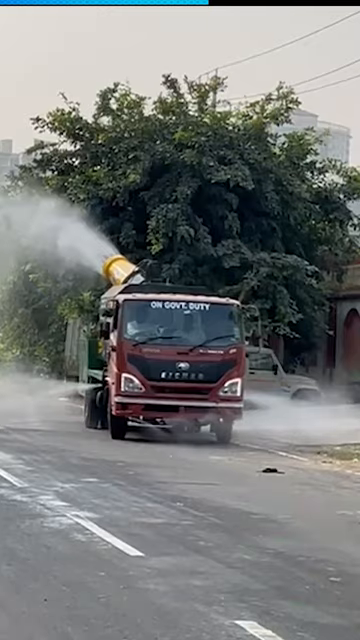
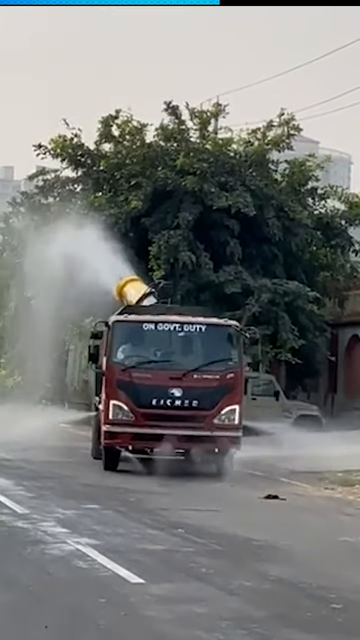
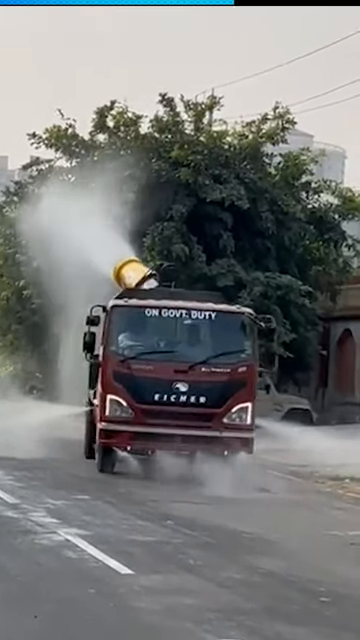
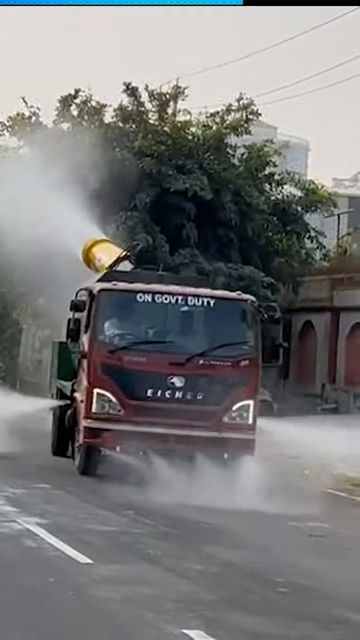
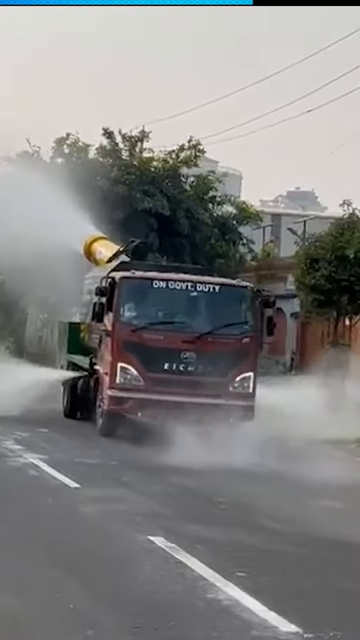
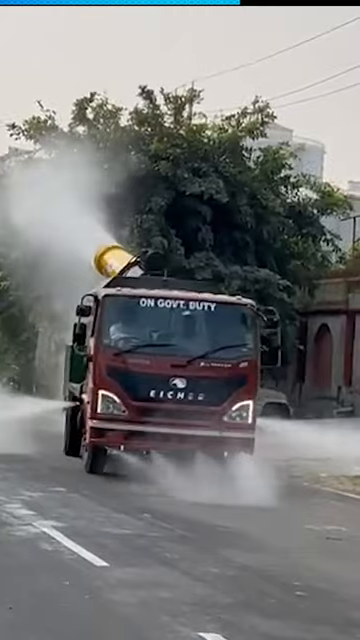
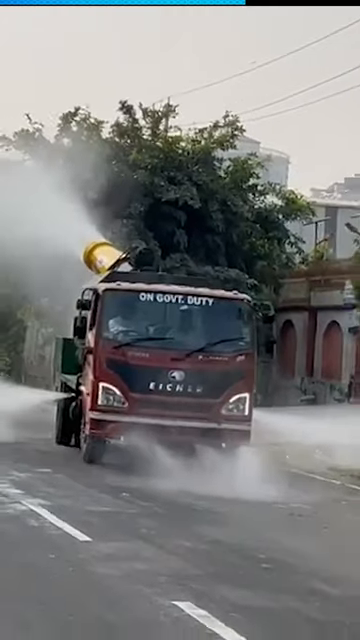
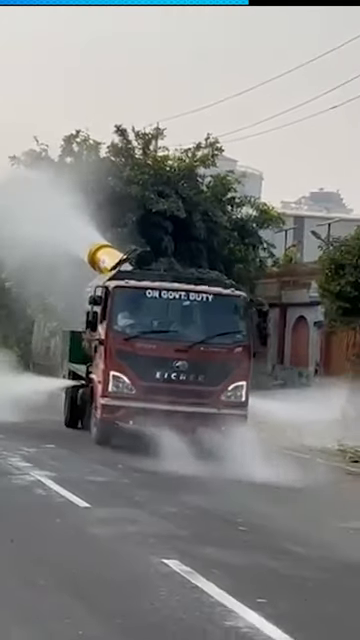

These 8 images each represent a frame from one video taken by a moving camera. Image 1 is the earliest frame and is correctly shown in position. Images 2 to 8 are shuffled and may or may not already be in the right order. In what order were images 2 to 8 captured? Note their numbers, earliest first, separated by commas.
2, 3, 6, 4, 7, 8, 5
